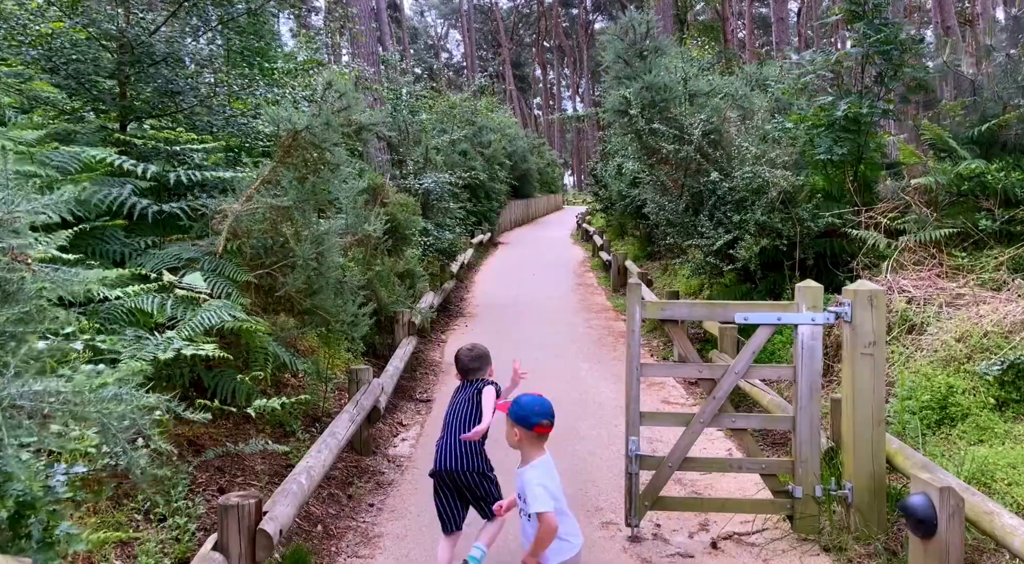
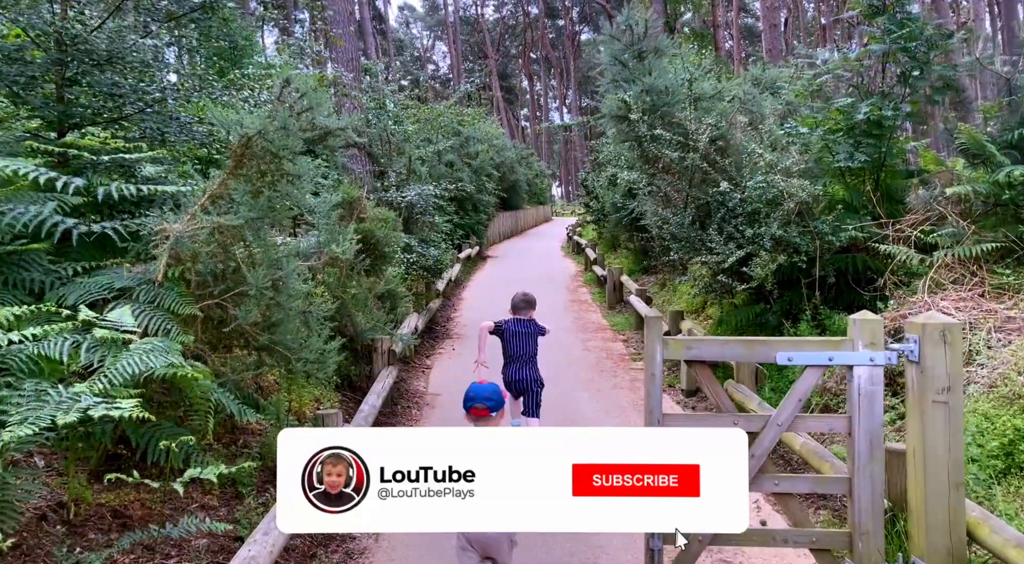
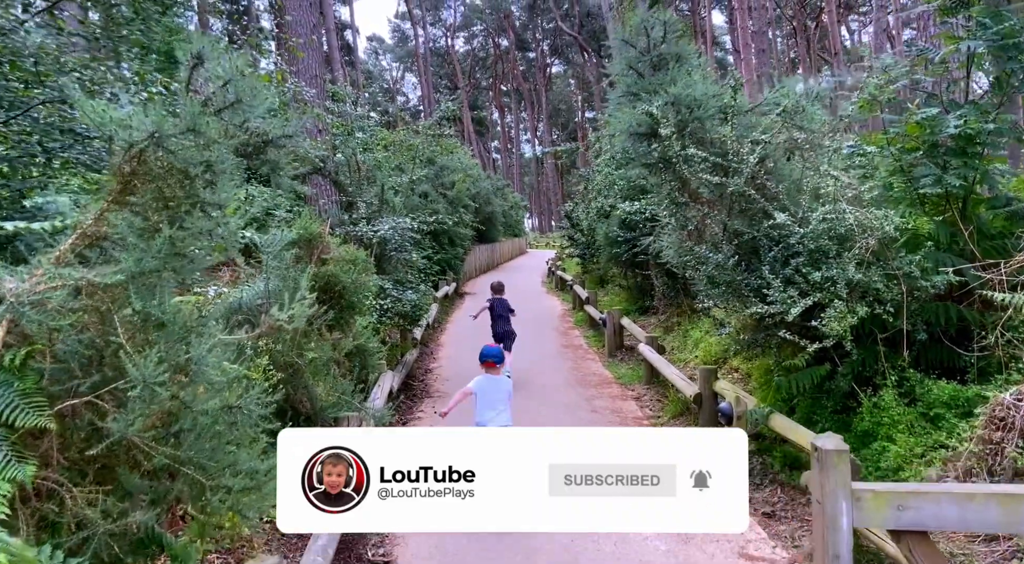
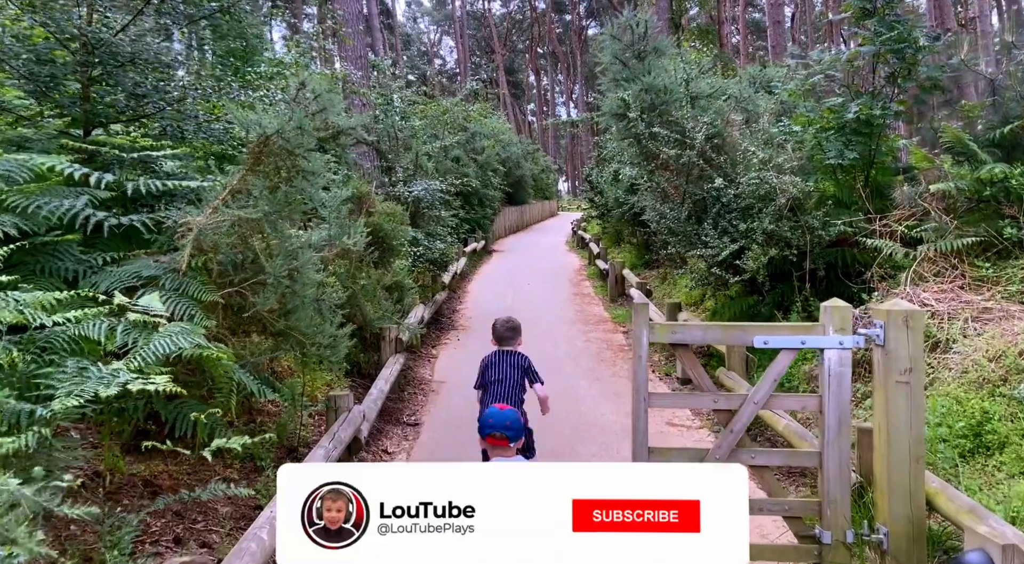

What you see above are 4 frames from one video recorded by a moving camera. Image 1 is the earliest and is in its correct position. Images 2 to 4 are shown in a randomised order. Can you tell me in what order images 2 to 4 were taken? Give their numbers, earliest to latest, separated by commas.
4, 2, 3
